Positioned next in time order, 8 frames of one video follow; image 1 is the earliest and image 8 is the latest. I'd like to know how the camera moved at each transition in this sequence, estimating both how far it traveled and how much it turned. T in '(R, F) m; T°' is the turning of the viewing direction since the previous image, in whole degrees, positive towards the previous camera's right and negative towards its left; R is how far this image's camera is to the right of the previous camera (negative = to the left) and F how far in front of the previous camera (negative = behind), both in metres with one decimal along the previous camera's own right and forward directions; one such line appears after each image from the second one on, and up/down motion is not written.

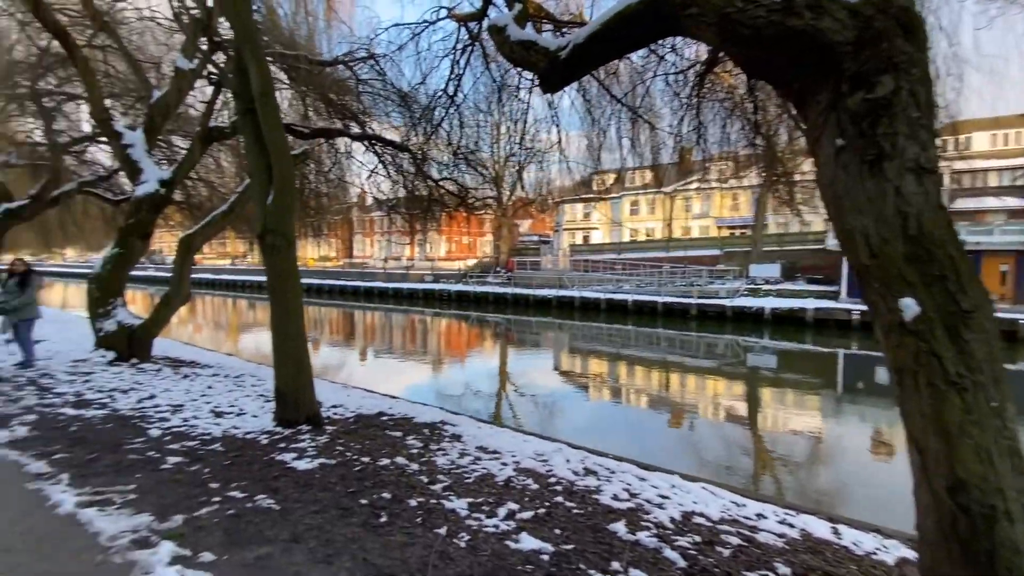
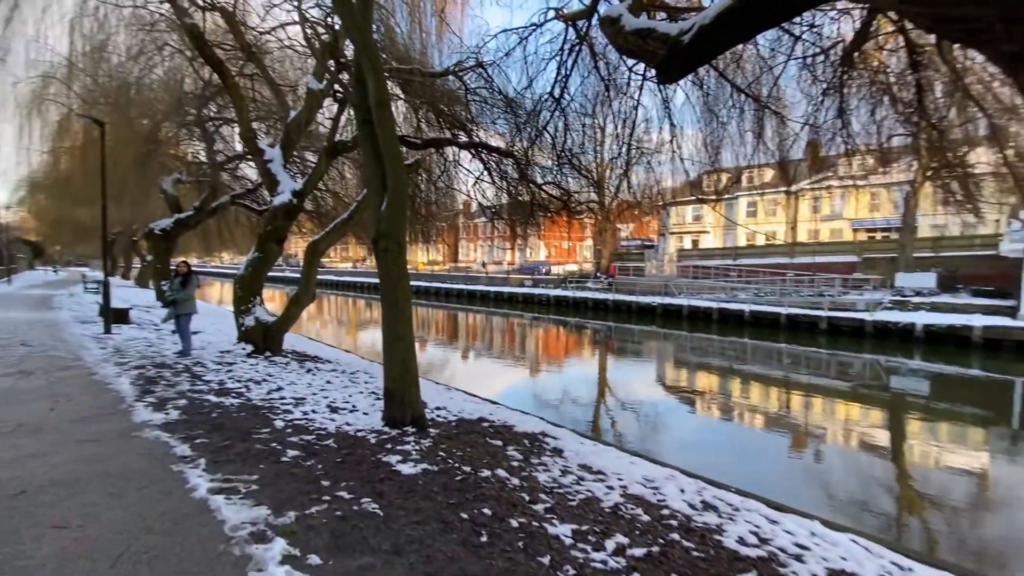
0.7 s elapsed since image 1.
(-0.1, +0.3) m; -12°
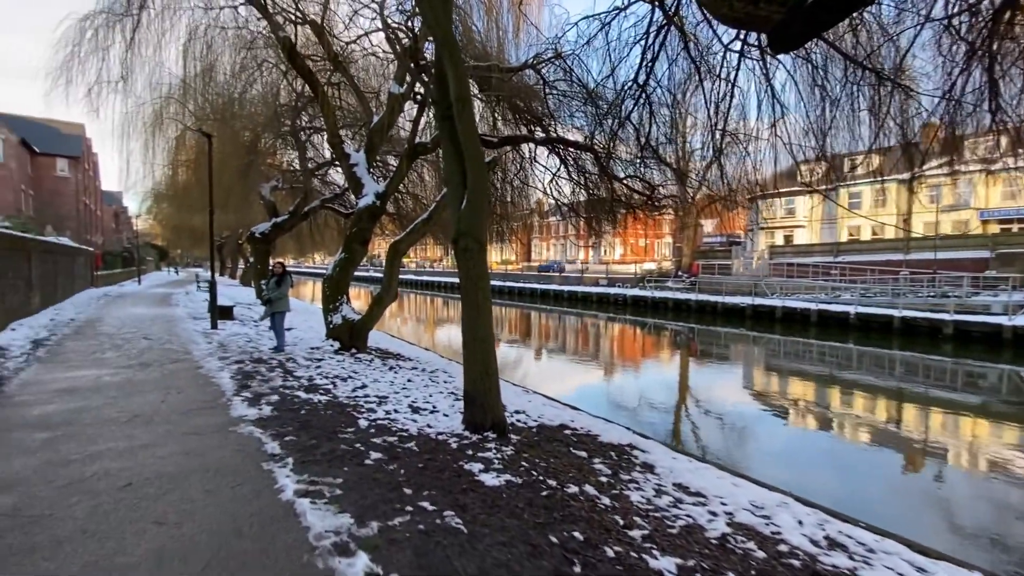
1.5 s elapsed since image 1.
(-0.1, +0.3) m; -9°
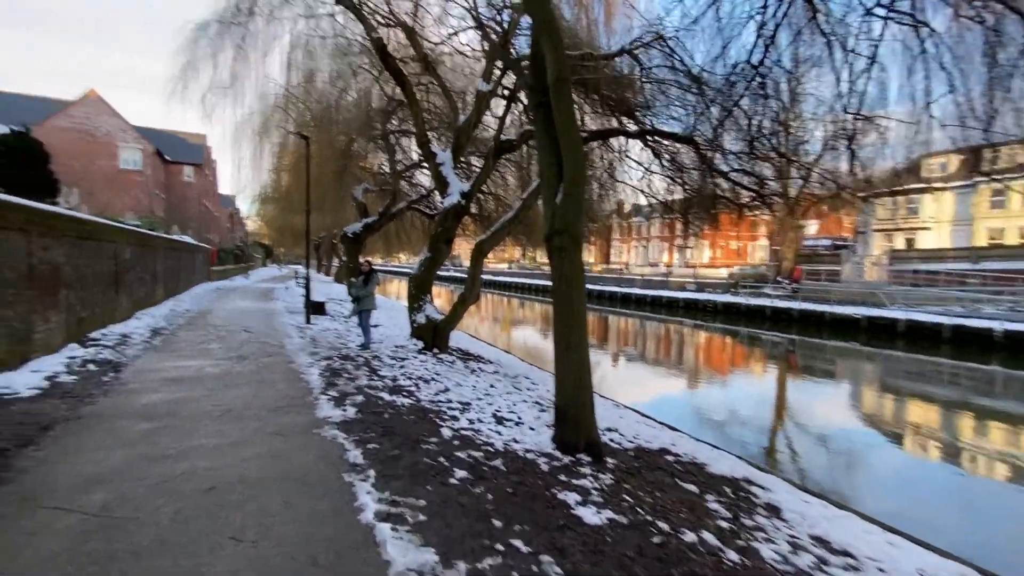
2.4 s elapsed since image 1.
(-0.2, +0.5) m; -9°
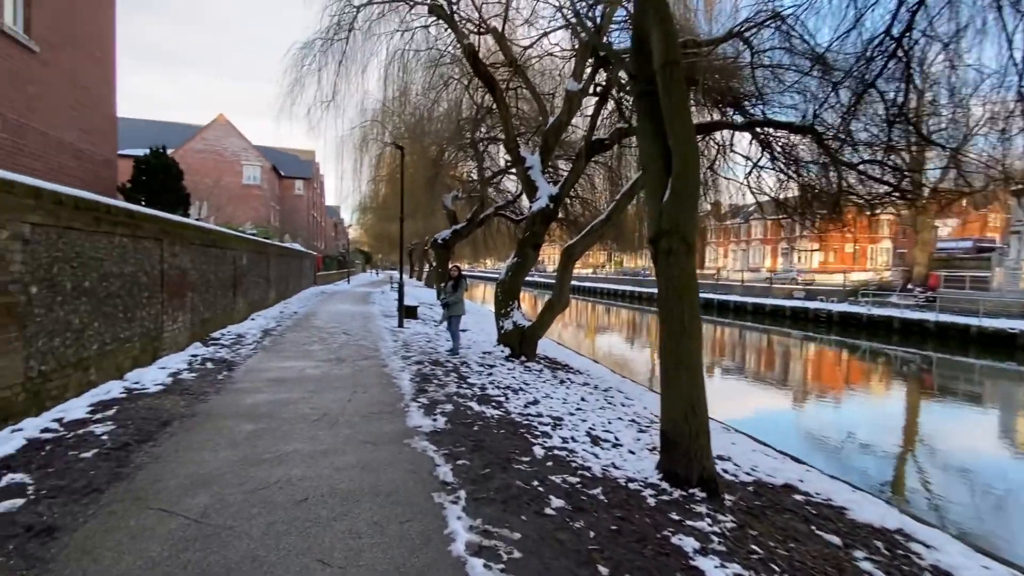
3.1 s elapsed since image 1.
(-0.1, +0.4) m; -10°
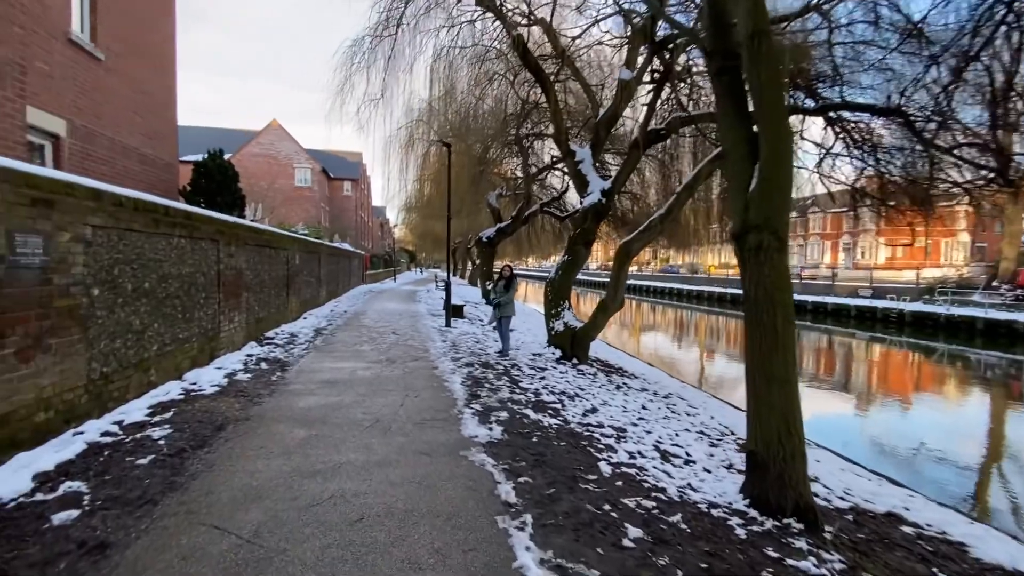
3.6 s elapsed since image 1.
(-0.2, +0.4) m; -5°
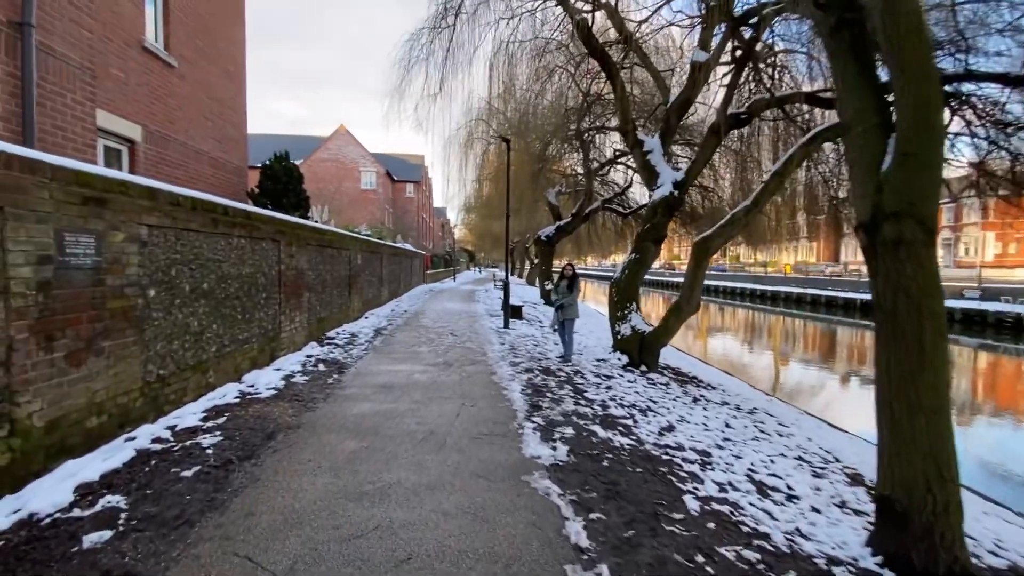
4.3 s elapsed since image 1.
(-0.1, +0.5) m; -7°
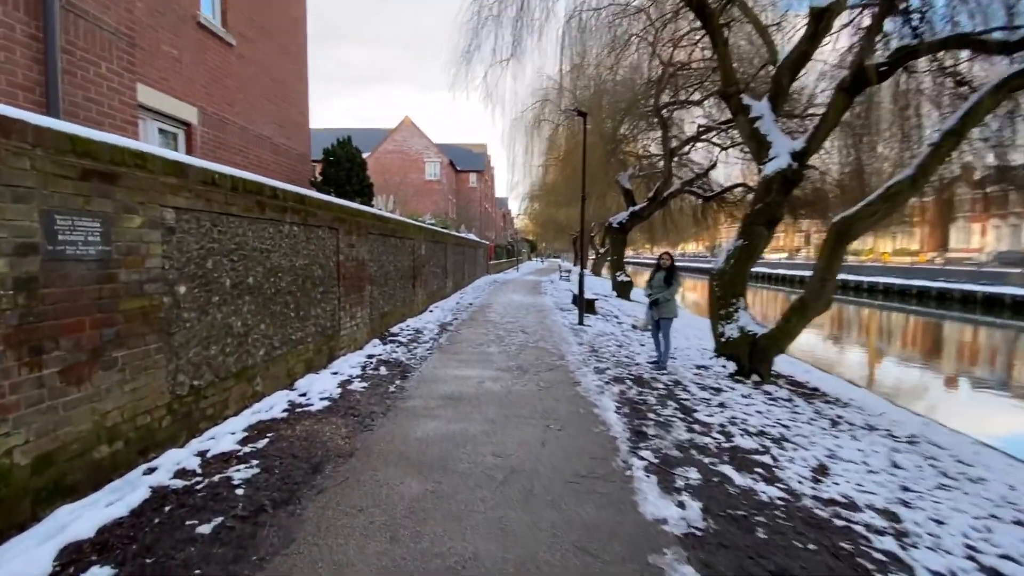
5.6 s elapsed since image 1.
(-0.3, +1.1) m; -7°
